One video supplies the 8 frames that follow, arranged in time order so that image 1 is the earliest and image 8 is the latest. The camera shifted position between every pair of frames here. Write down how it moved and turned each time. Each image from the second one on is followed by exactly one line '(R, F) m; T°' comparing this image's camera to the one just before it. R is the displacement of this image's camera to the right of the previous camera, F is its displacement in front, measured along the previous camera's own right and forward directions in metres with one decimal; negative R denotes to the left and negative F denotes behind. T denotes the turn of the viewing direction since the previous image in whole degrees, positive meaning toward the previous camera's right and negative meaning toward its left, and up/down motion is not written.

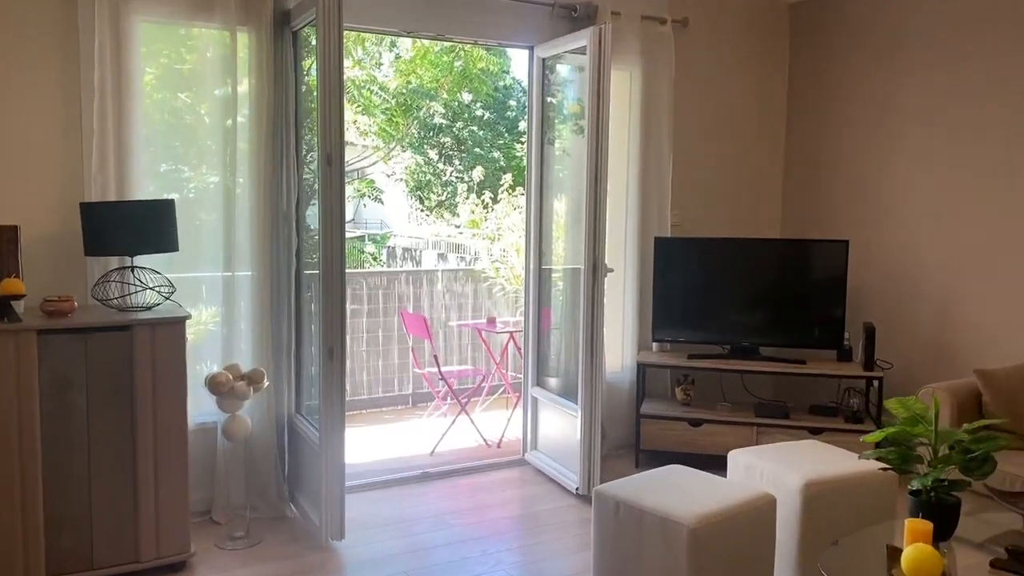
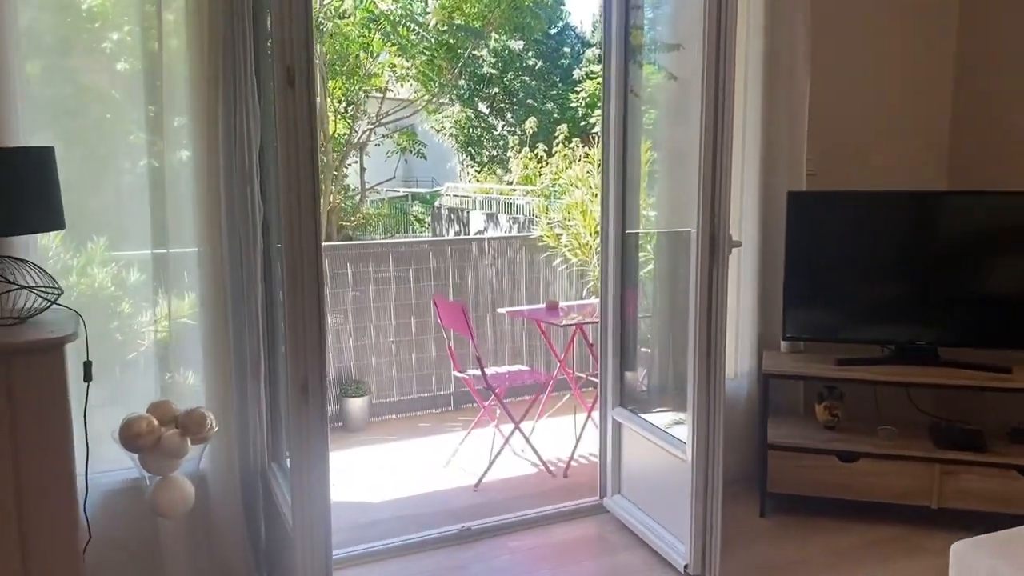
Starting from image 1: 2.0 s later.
(-0.1, +1.3) m; -4°
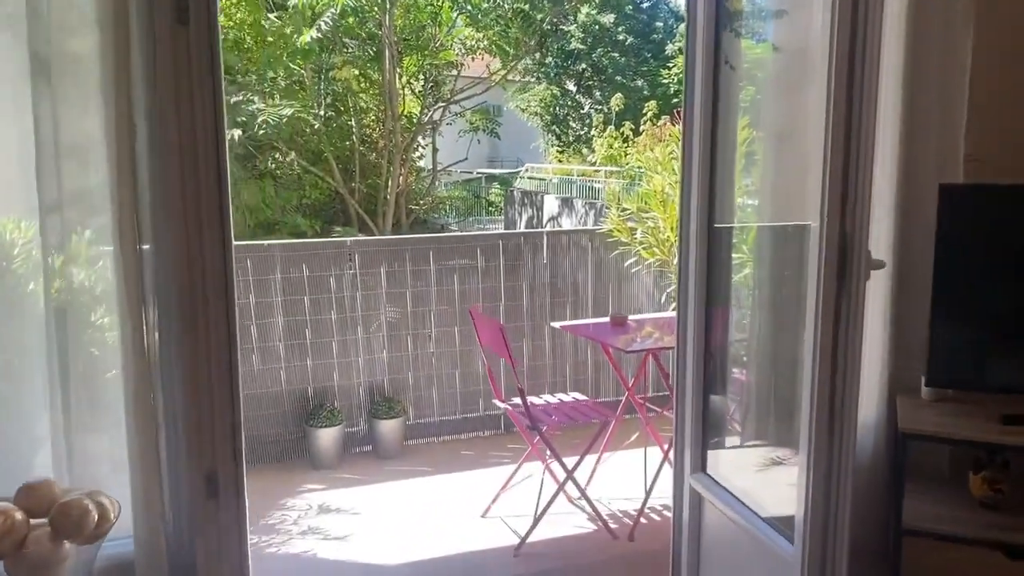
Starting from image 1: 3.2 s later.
(+0.1, +0.8) m; -6°
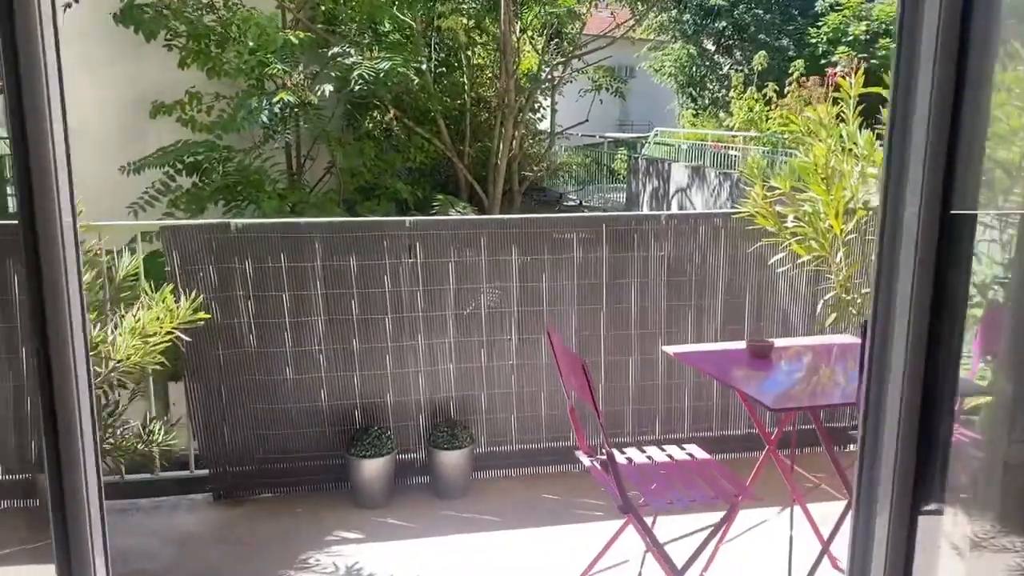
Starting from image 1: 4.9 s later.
(+0.1, +0.9) m; -8°
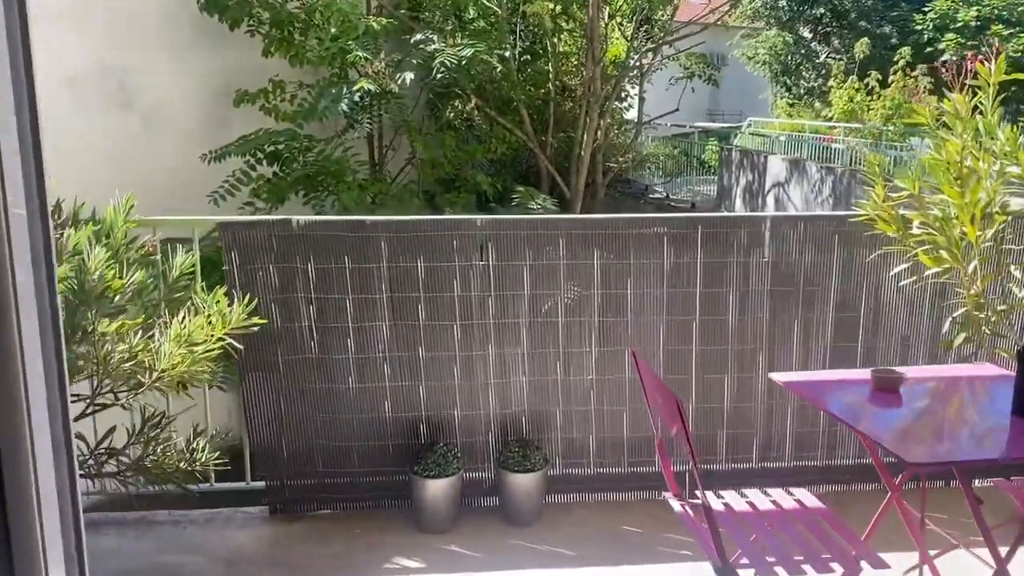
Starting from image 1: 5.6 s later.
(0.0, +0.3) m; -5°
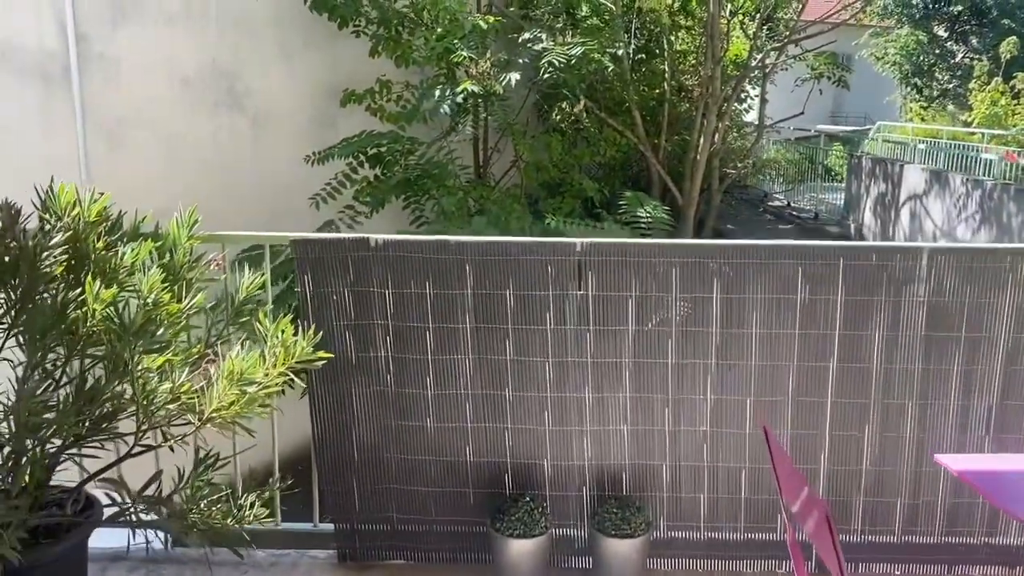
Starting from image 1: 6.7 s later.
(0.0, +0.3) m; -7°
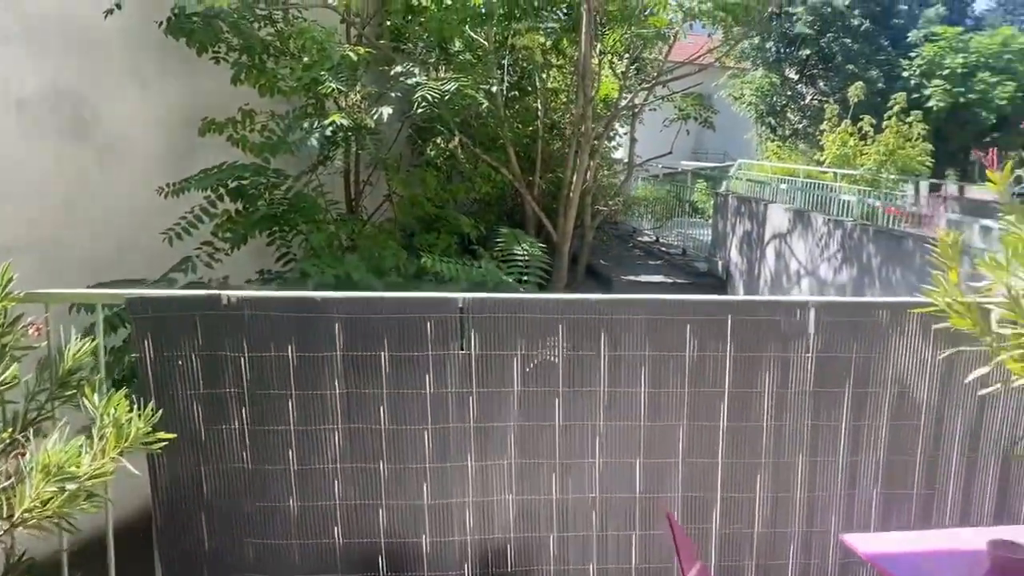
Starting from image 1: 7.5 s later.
(0.0, +0.2) m; +8°
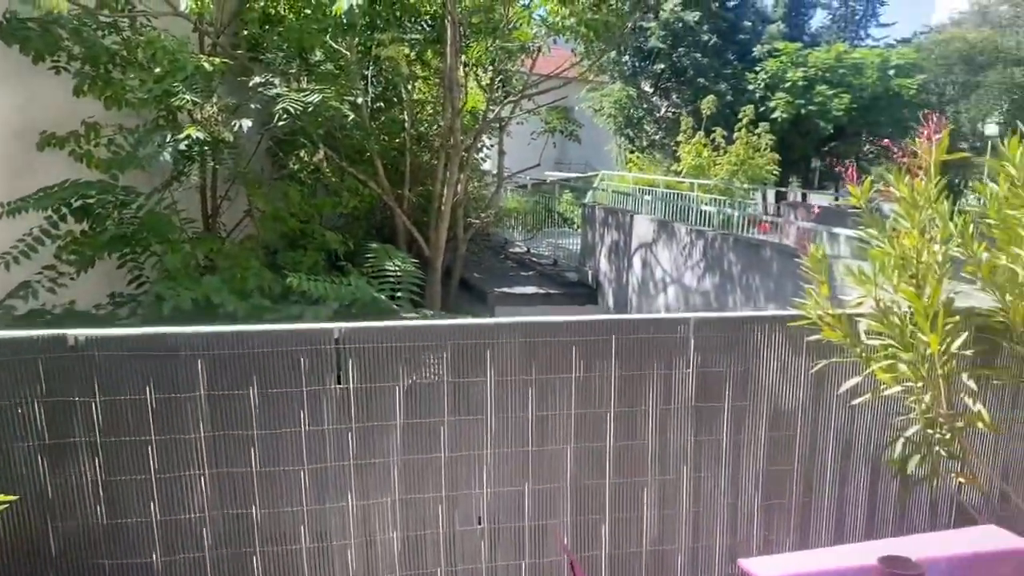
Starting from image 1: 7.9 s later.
(0.0, +0.1) m; +9°
